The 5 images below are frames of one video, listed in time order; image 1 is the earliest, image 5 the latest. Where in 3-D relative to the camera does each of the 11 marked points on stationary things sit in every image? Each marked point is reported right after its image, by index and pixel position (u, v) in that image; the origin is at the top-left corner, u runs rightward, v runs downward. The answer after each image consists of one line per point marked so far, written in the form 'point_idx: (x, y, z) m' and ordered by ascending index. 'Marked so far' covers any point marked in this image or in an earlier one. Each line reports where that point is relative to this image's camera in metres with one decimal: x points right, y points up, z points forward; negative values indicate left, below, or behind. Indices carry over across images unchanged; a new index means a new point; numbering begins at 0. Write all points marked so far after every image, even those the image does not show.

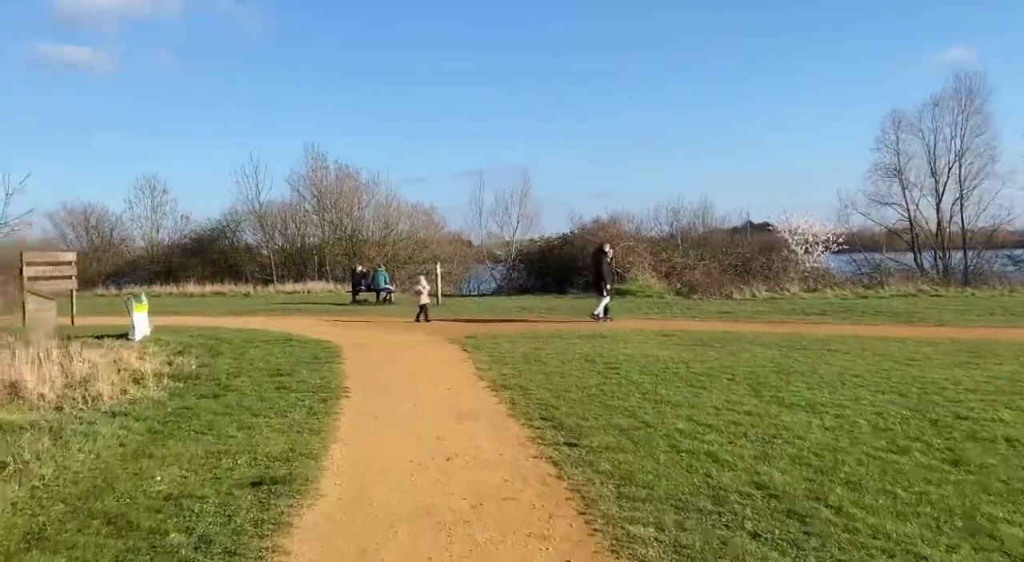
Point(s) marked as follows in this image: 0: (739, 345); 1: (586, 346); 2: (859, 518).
0: (+3.7, -1.0, +15.0) m
1: (+1.3, -1.1, +16.1) m
2: (+2.0, -1.3, +5.4) m
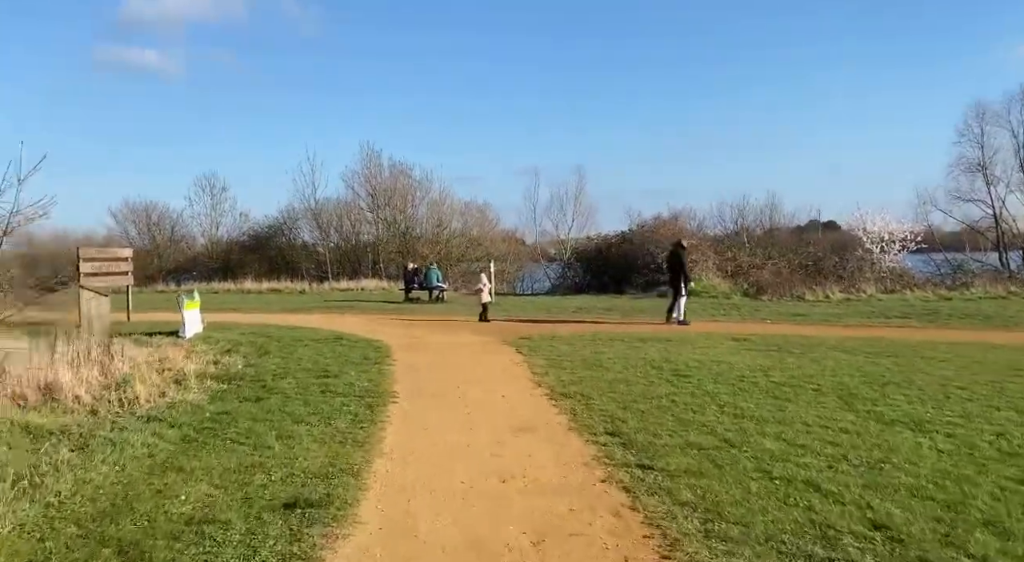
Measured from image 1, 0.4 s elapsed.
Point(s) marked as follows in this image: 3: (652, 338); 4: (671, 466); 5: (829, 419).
0: (+4.6, -1.1, +13.8) m
1: (+2.3, -1.1, +15.1) m
2: (+2.3, -1.3, +4.4) m
3: (+2.6, -1.1, +17.5) m
4: (+1.1, -1.3, +6.7) m
5: (+2.9, -1.2, +8.4) m
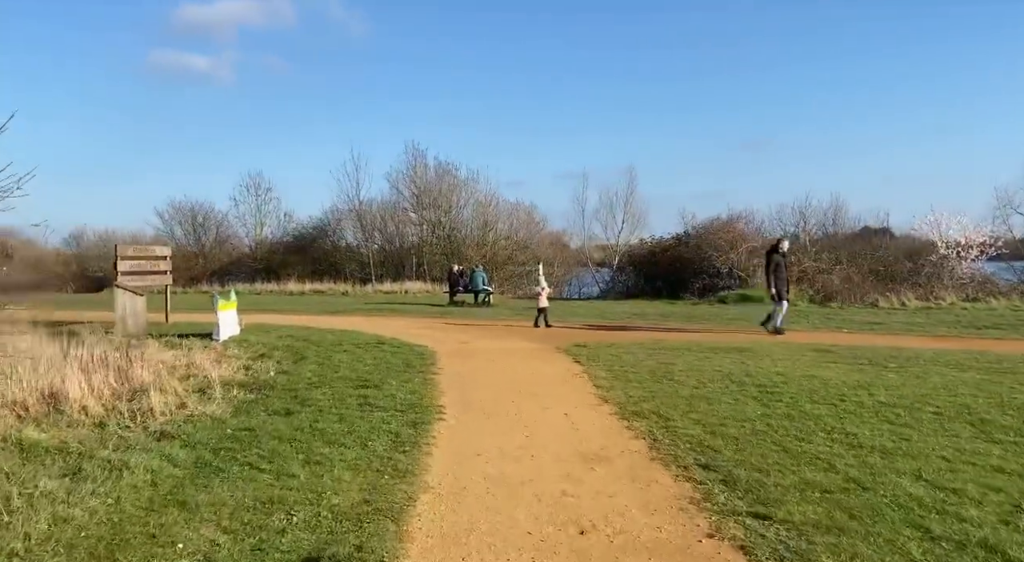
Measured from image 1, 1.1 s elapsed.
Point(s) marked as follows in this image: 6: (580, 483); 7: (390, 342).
0: (+5.4, -1.1, +12.2) m
1: (+3.1, -1.2, +13.6) m
2: (+2.7, -1.3, +2.9) m
3: (+3.6, -1.1, +15.9) m
4: (+1.6, -1.3, +5.3) m
5: (+3.4, -1.3, +6.9) m
6: (+0.5, -1.4, +6.4) m
7: (-2.3, -1.1, +17.5) m
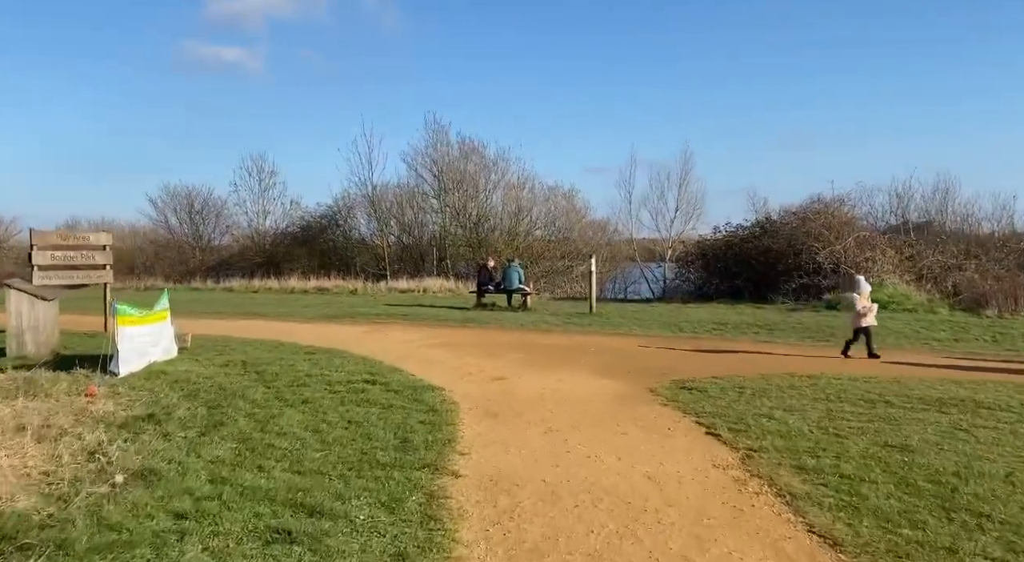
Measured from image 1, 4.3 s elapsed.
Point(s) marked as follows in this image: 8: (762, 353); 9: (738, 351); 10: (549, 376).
0: (+6.0, -1.2, +5.6) m
1: (+3.8, -1.2, +7.0) m
2: (+3.1, -1.5, -3.7) m
3: (+4.3, -1.2, +9.4) m
4: (+2.0, -1.4, -1.3) m
5: (+3.9, -1.4, +0.3) m
6: (+0.9, -1.5, -0.1) m
7: (-1.5, -1.2, +11.1) m
8: (+3.9, -1.1, +14.6) m
9: (+3.7, -1.1, +15.1) m
10: (+0.4, -1.2, +11.9) m
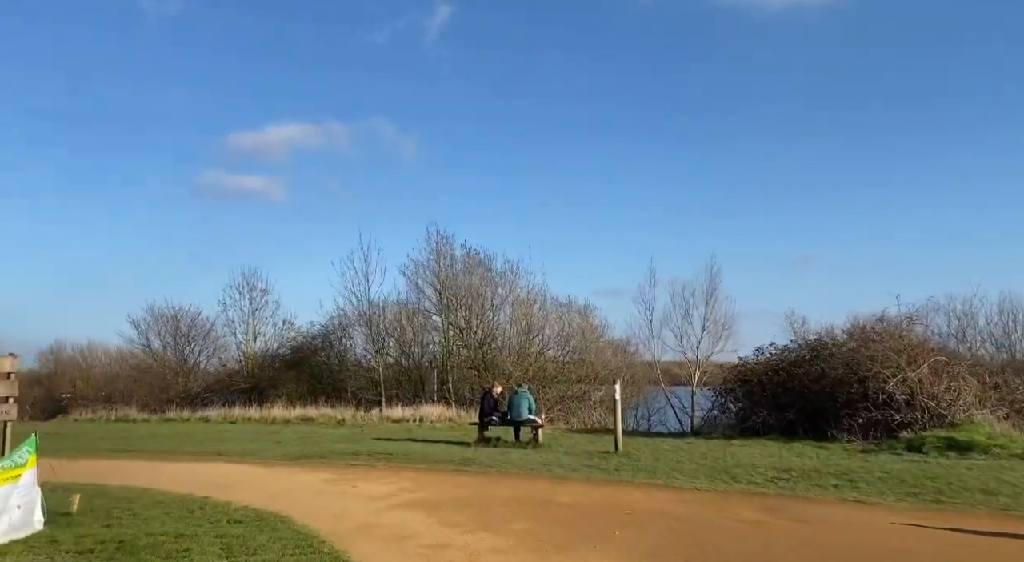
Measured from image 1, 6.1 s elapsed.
0: (+5.9, -1.6, +1.3) m
1: (+3.7, -1.8, +2.7) m
2: (+2.9, -0.7, -7.9) m
3: (+4.3, -2.1, +5.0) m
4: (+1.9, -0.9, -5.5) m
5: (+3.7, -1.1, -4.0) m
6: (+0.8, -1.1, -4.4) m
7: (-1.5, -2.3, +6.8) m
8: (+4.0, -2.7, +10.2) m
9: (+3.8, -2.8, +10.8) m
10: (+0.4, -2.4, +7.6) m
